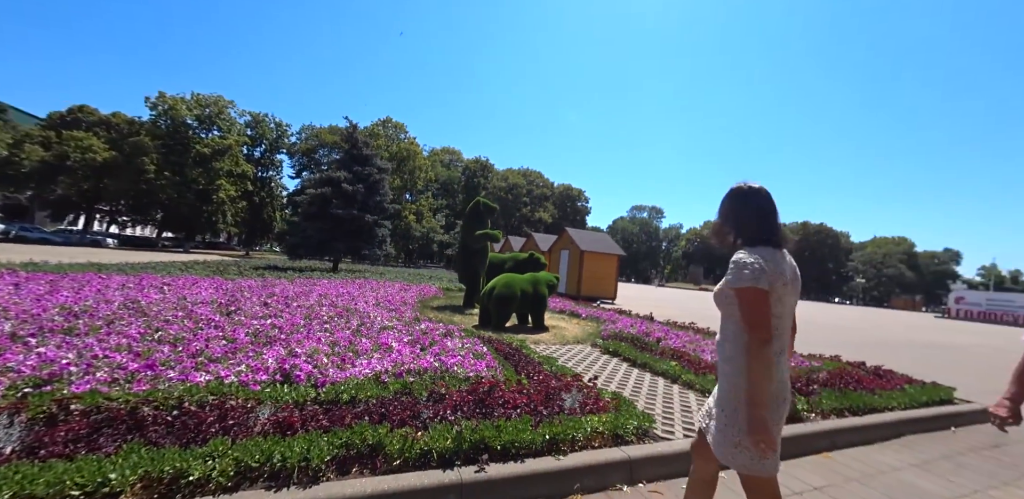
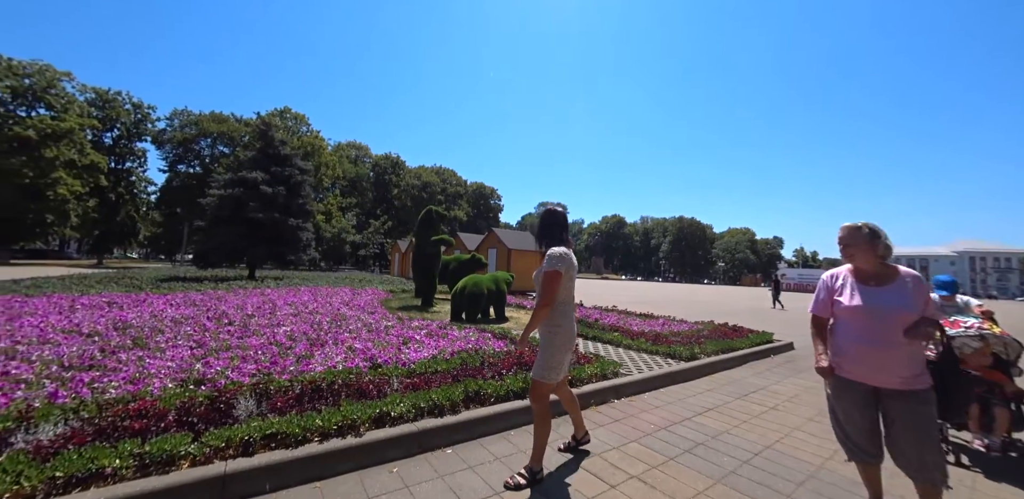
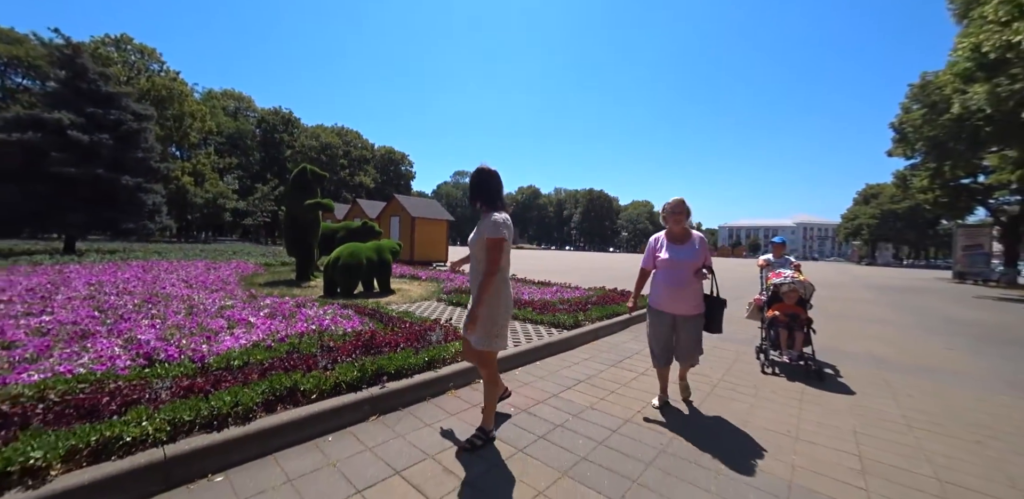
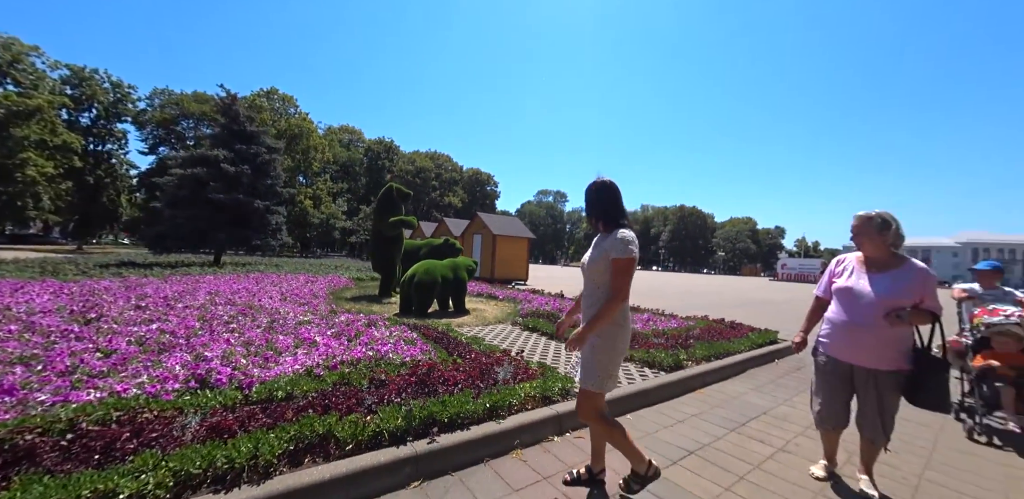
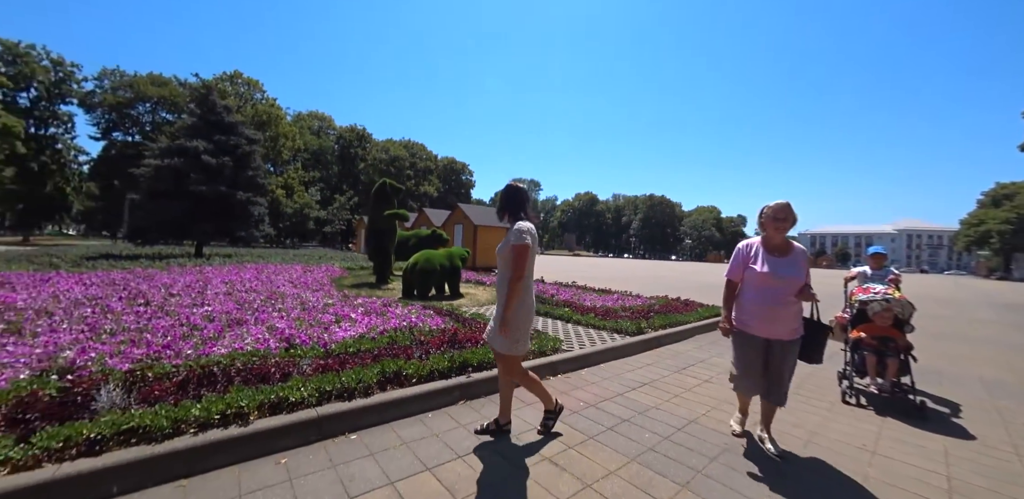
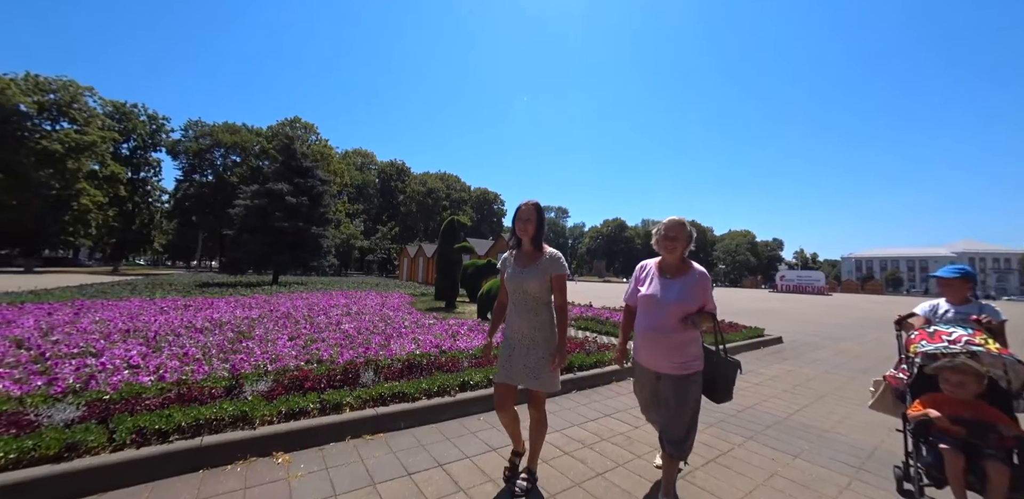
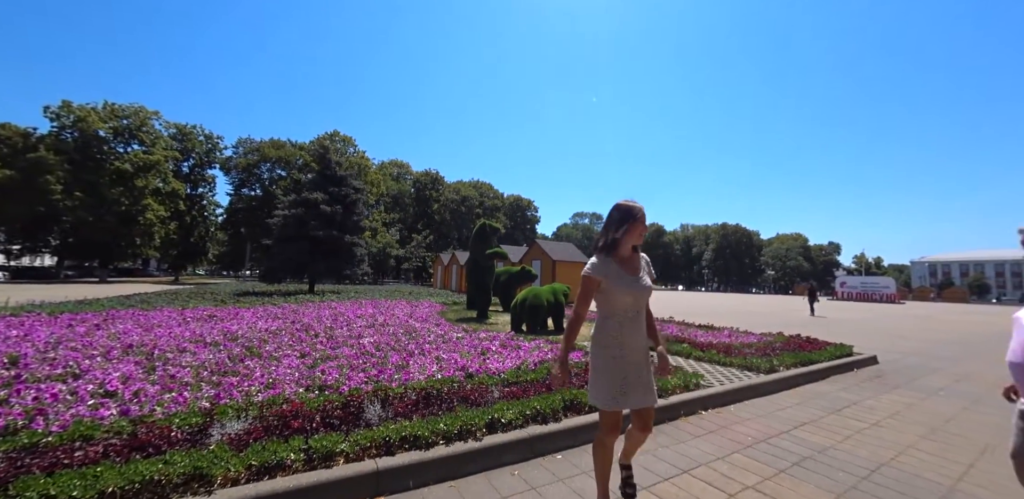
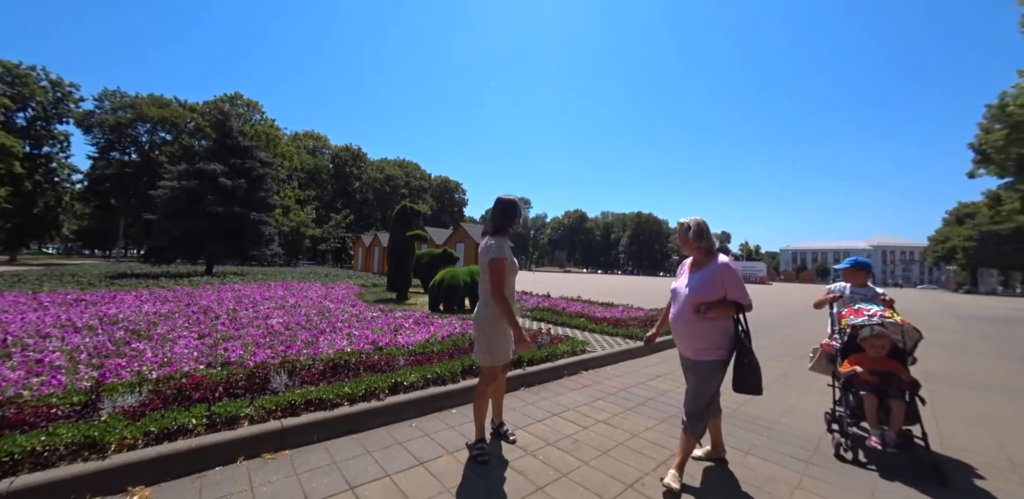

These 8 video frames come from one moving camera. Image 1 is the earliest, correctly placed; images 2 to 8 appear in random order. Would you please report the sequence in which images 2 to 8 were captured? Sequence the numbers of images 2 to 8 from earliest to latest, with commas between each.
4, 3, 5, 2, 7, 8, 6
